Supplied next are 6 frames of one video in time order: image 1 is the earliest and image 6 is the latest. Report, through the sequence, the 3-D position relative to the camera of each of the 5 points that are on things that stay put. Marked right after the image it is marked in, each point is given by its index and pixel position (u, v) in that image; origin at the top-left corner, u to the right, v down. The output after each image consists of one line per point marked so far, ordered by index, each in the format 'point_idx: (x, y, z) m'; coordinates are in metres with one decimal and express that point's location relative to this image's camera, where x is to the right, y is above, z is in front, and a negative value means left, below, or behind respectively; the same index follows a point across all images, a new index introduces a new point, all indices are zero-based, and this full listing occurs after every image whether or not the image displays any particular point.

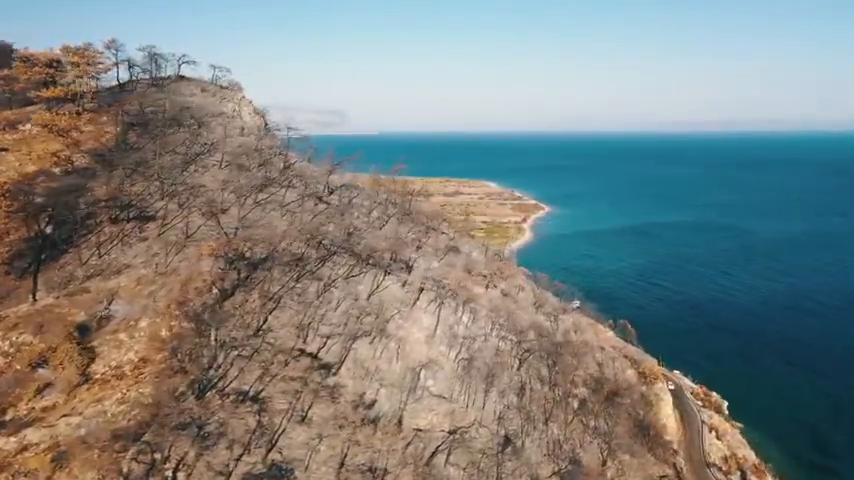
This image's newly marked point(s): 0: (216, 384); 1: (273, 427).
0: (-7.2, -4.9, +19.3) m
1: (-5.0, -6.1, +18.4) m
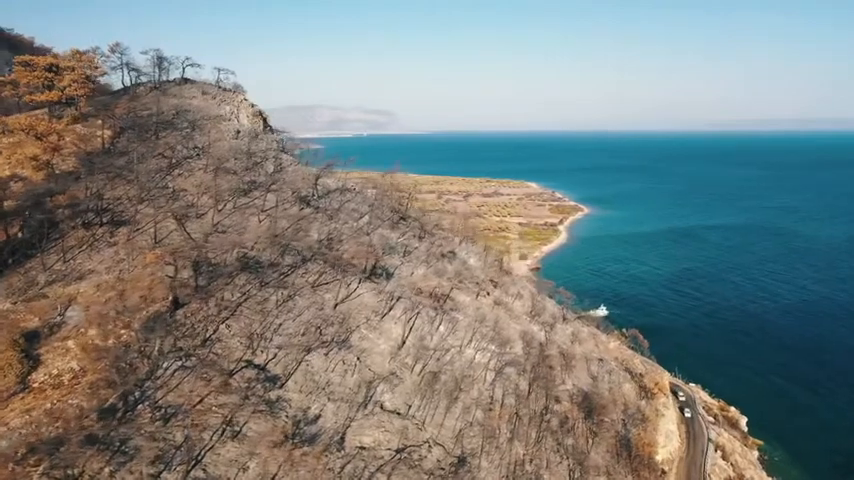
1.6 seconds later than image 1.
0: (-9.3, -5.2, +18.9) m
1: (-7.1, -6.4, +17.9) m
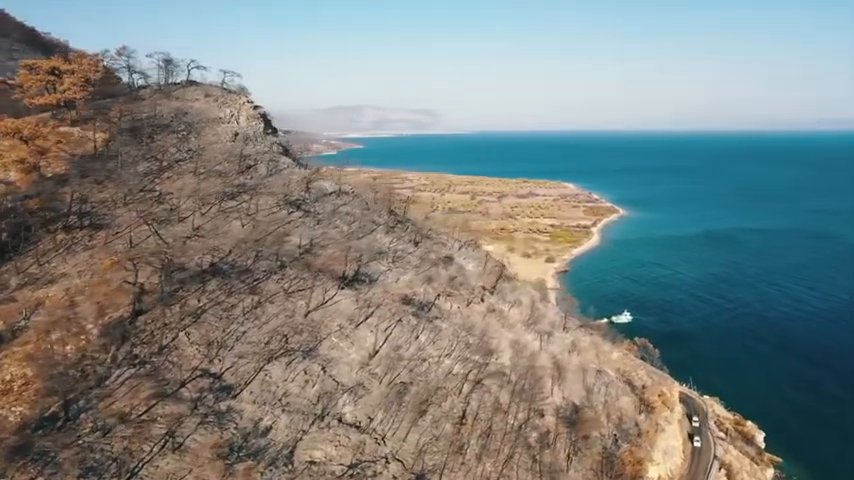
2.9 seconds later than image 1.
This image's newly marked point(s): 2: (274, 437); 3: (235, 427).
0: (-11.0, -5.4, +18.7) m
1: (-8.9, -6.7, +17.6) m
2: (-5.4, -7.0, +20.0) m
3: (-6.7, -6.5, +19.7) m
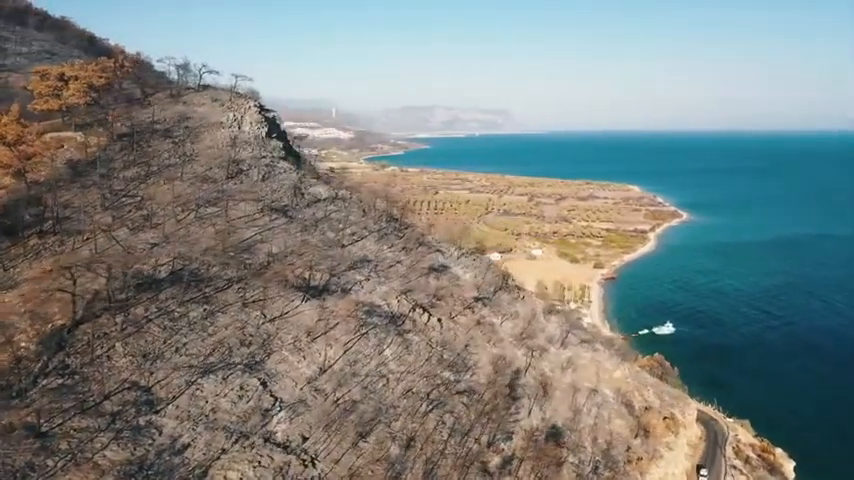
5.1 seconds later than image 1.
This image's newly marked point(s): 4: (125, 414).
0: (-13.8, -5.8, +18.7) m
1: (-11.9, -7.0, +17.4) m
2: (-8.1, -7.4, +19.5) m
3: (-9.4, -6.9, +19.3) m
4: (-10.6, -6.1, +19.9) m
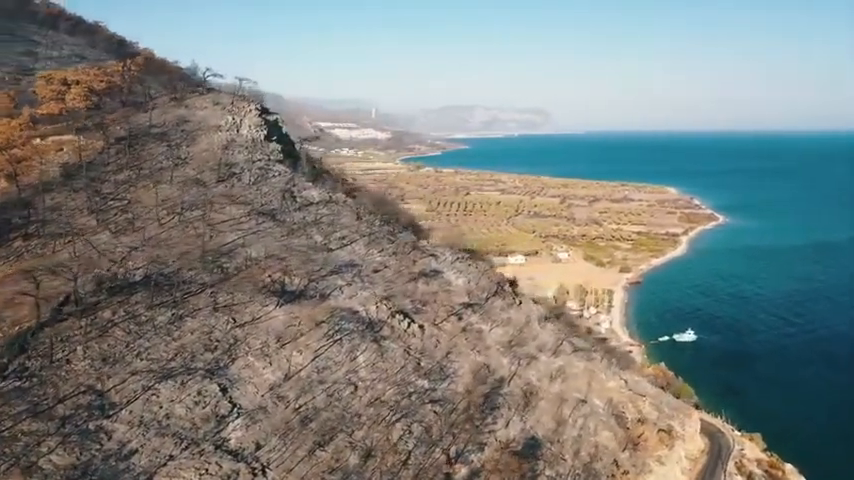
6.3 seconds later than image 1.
0: (-15.7, -6.0, +19.1) m
1: (-13.8, -7.2, +17.6) m
2: (-10.0, -7.7, +19.6) m
3: (-11.3, -7.2, +19.4) m
4: (-12.5, -6.3, +20.1) m
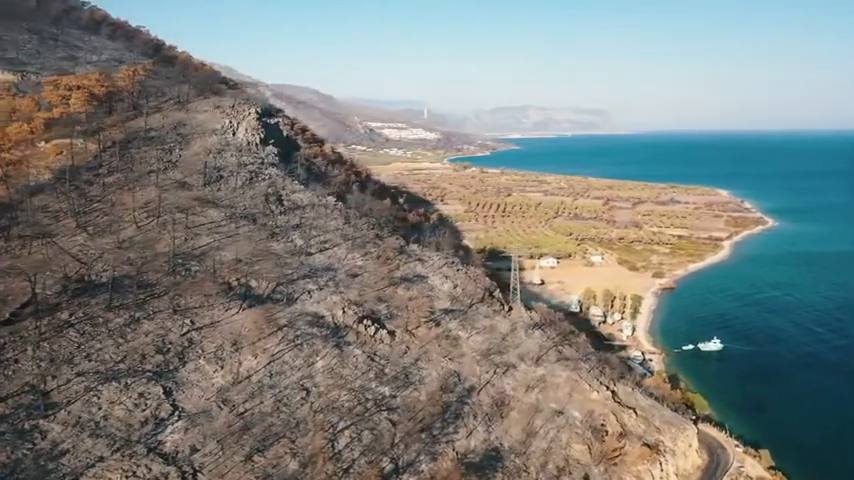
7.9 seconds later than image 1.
0: (-18.5, -6.1, +20.1) m
1: (-16.8, -7.4, +18.5) m
2: (-12.8, -7.9, +20.2) m
3: (-14.1, -7.4, +20.1) m
4: (-15.2, -6.5, +20.8) m
